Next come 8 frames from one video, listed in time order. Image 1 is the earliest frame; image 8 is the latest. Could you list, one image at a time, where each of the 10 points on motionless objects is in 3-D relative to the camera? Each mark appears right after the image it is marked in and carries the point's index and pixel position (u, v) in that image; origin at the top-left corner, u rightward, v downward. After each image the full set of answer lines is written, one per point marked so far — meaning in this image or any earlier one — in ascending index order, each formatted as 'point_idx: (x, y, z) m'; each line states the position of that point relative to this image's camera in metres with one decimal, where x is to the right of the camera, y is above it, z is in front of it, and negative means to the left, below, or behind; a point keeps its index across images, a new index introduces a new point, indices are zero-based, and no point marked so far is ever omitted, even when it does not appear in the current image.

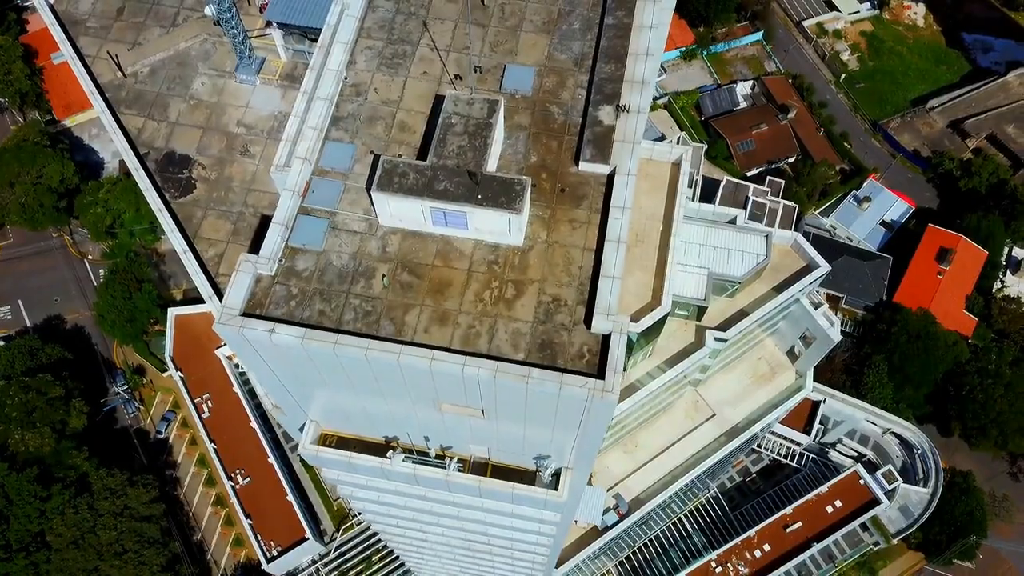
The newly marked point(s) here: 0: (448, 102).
0: (-1.6, +4.7, +20.0) m
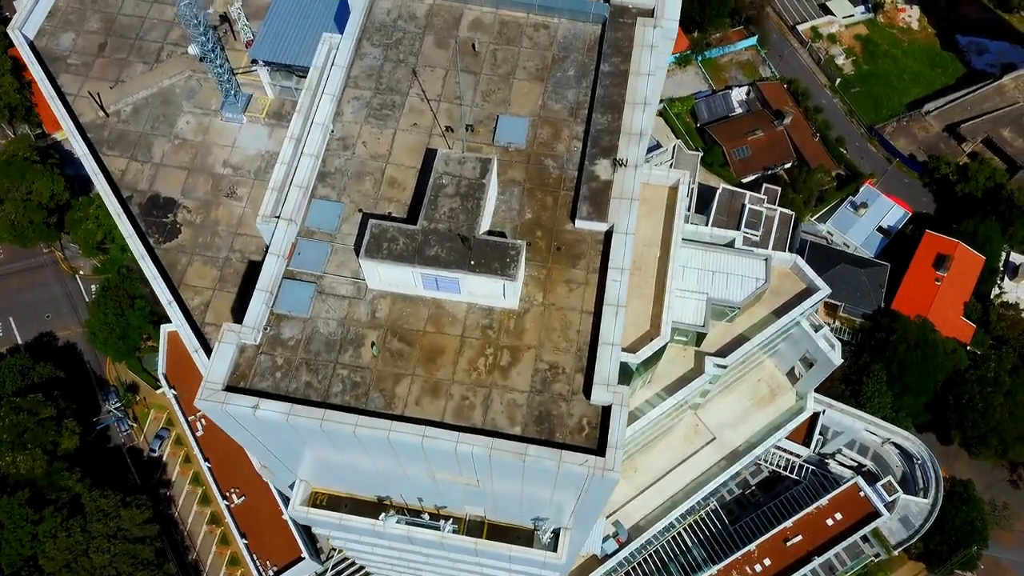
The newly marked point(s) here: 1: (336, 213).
0: (-1.8, +3.1, +19.2) m
1: (-4.5, +1.9, +20.2) m
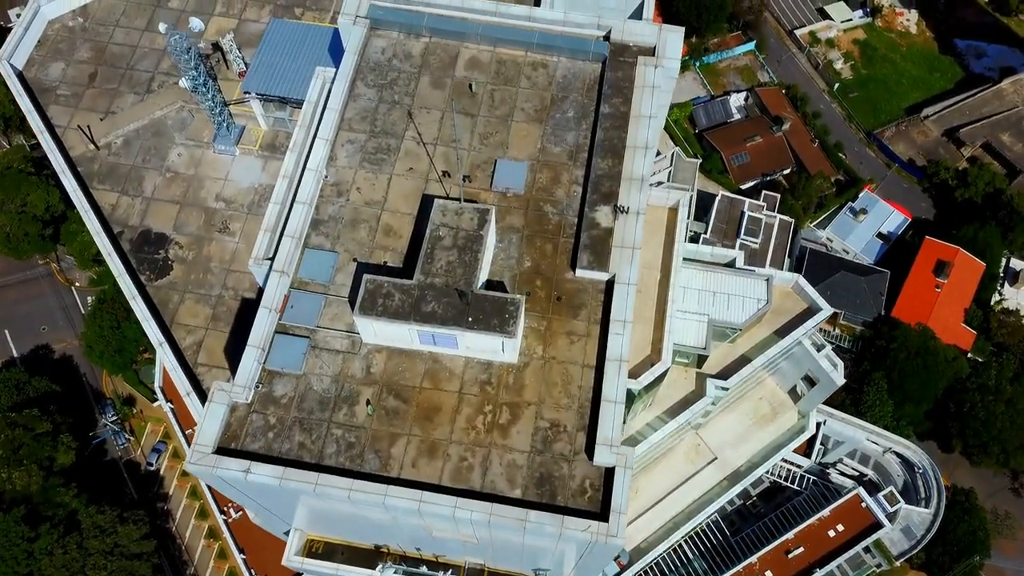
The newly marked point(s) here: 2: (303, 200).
0: (-1.8, +1.8, +18.6) m
1: (-4.5, +0.6, +19.6) m
2: (-5.3, +2.2, +20.0) m
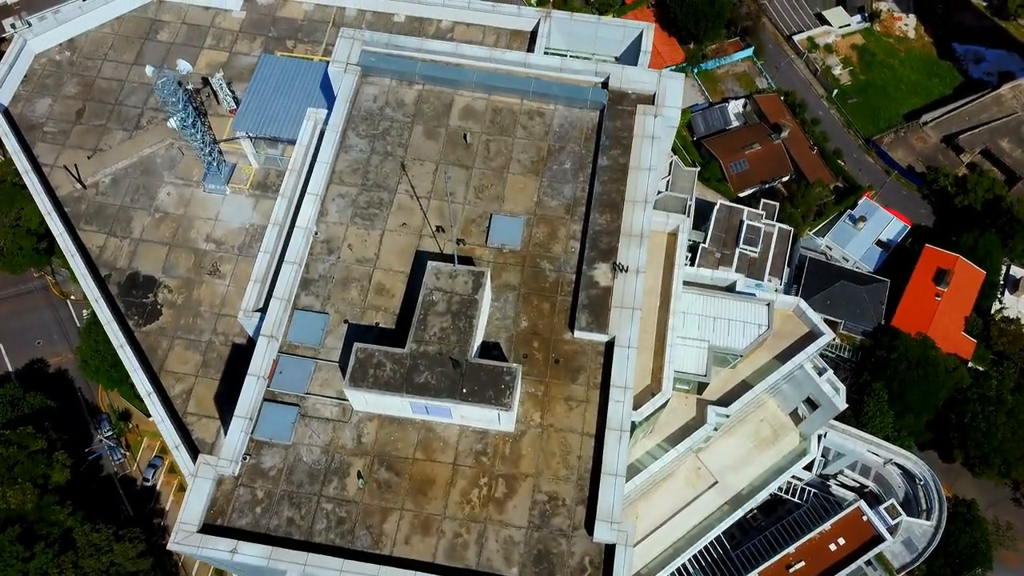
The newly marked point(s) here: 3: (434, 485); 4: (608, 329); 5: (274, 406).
0: (-1.9, +0.3, +18.0) m
1: (-4.6, -0.9, +19.0) m
2: (-5.4, +0.7, +19.4) m
3: (-1.7, -4.3, +17.4) m
4: (+2.3, -1.0, +18.8) m
5: (-5.4, -2.7, +18.0) m
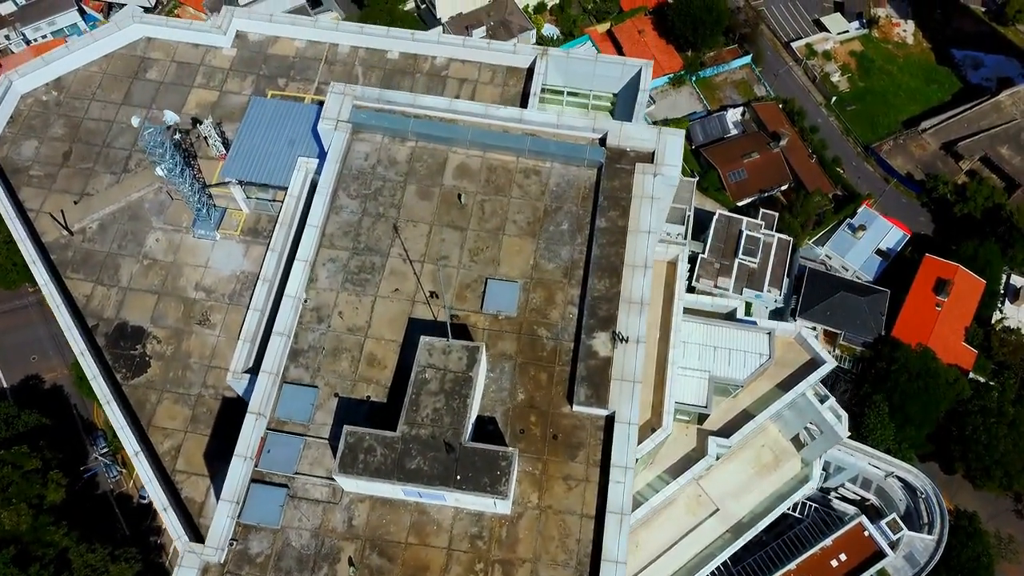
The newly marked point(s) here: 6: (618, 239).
0: (-2.0, -1.4, +17.4) m
1: (-4.7, -2.6, +18.4) m
2: (-5.5, -1.0, +18.7) m
3: (-1.8, -6.0, +16.8) m
4: (+2.2, -2.7, +18.2) m
5: (-5.5, -4.4, +17.4) m
6: (+2.7, +1.2, +19.8) m
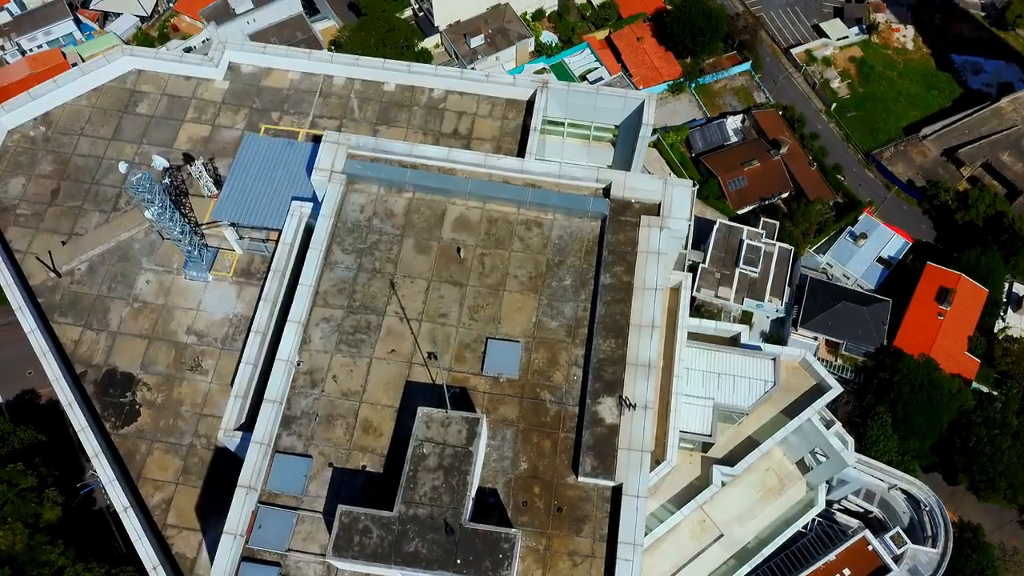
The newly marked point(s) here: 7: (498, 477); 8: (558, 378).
0: (-2.0, -2.8, +16.6) m
1: (-4.7, -4.1, +17.6) m
2: (-5.5, -2.5, +18.0) m
3: (-1.7, -7.4, +16.0) m
4: (+2.2, -4.1, +17.4) m
5: (-5.5, -5.8, +16.6) m
6: (+2.7, -0.2, +19.0) m
7: (-0.3, -4.2, +17.6) m
8: (+1.1, -2.1, +18.7) m
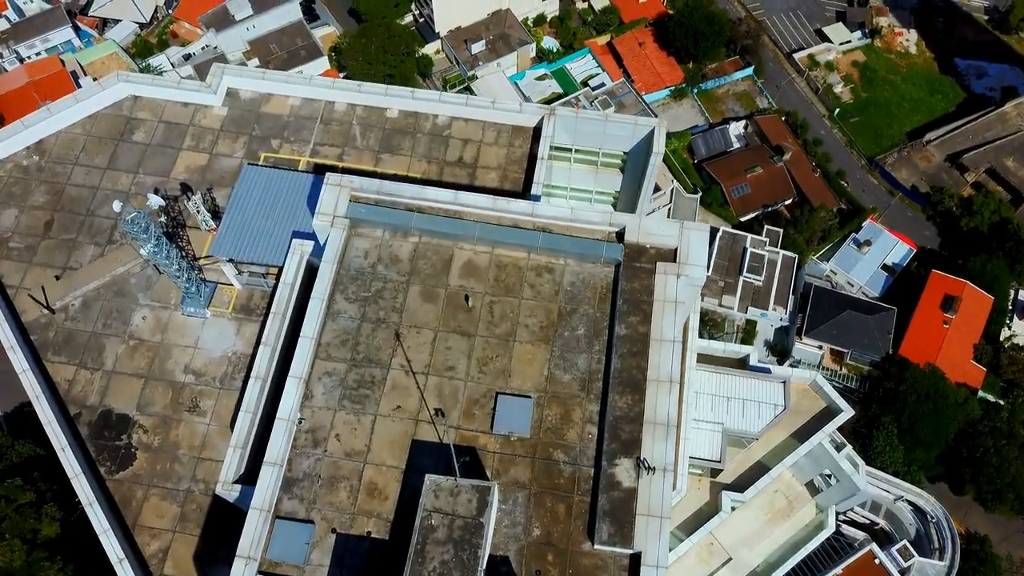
0: (-1.7, -4.0, +15.8) m
1: (-4.4, -5.3, +16.8) m
2: (-5.2, -3.7, +17.1) m
3: (-1.5, -8.6, +15.1) m
4: (+2.5, -5.3, +16.5) m
5: (-5.2, -7.1, +15.7) m
6: (+2.9, -1.4, +18.2) m
7: (0.0, -5.4, +16.7) m
8: (+1.4, -3.3, +17.8) m
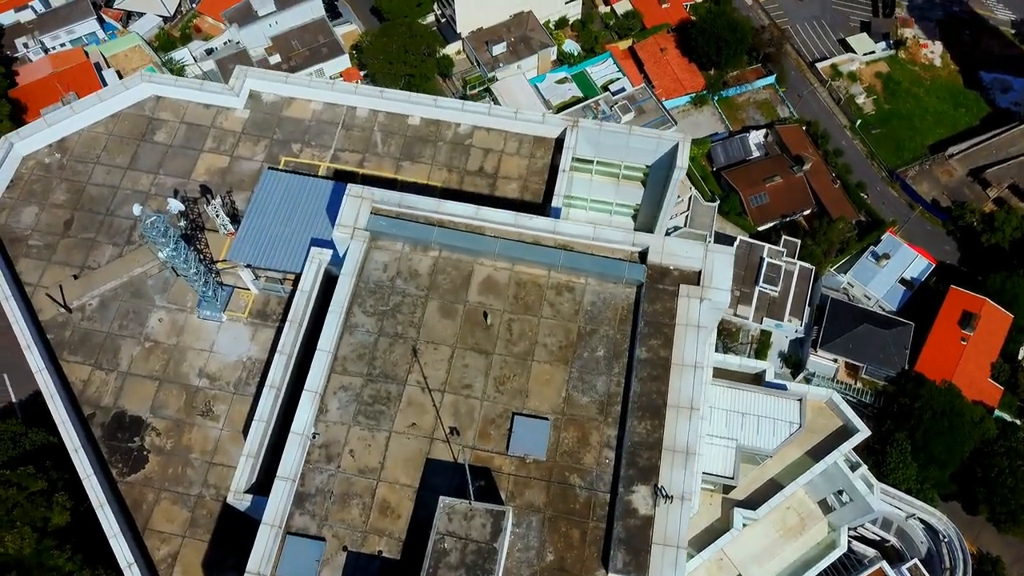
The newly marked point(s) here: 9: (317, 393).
0: (-1.4, -4.4, +15.6) m
1: (-4.1, -5.6, +16.6) m
2: (-4.9, -4.0, +17.0) m
3: (-1.3, -9.0, +14.9) m
4: (+2.8, -5.8, +16.3) m
5: (-5.0, -7.3, +15.6) m
6: (+3.3, -1.9, +17.9) m
7: (+0.2, -5.8, +16.5) m
8: (+1.7, -3.8, +17.6) m
9: (-4.4, -2.3, +17.8) m
